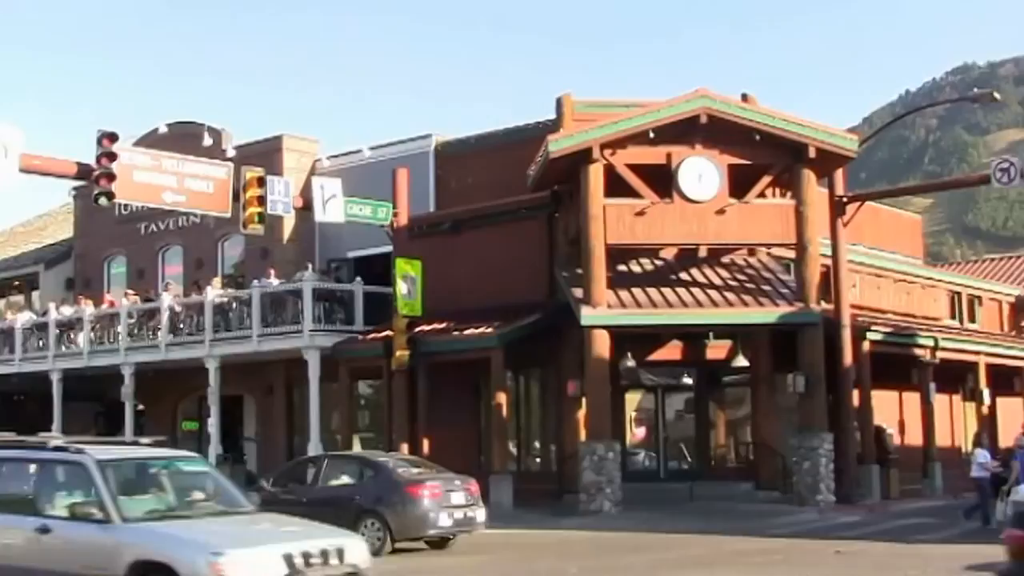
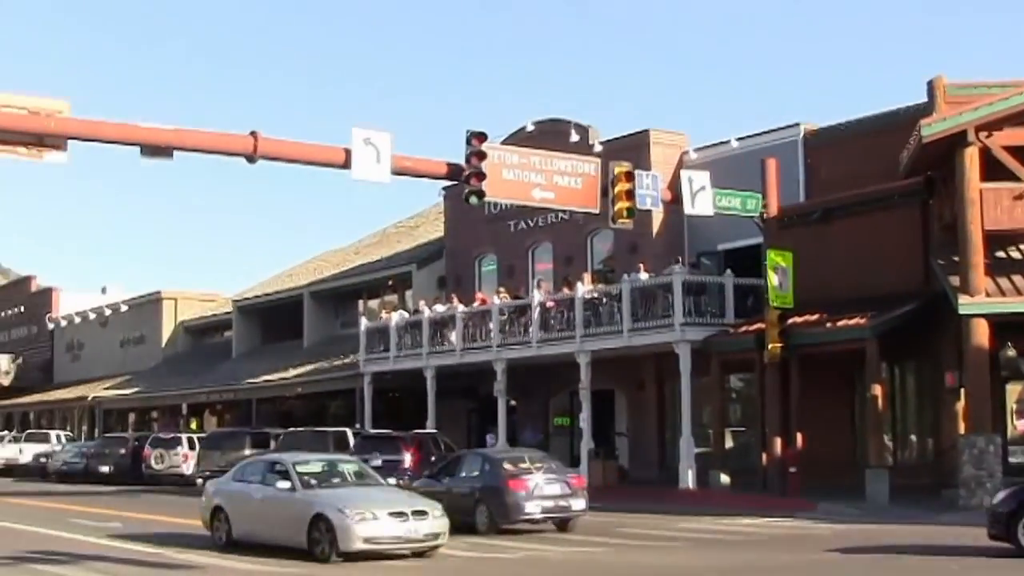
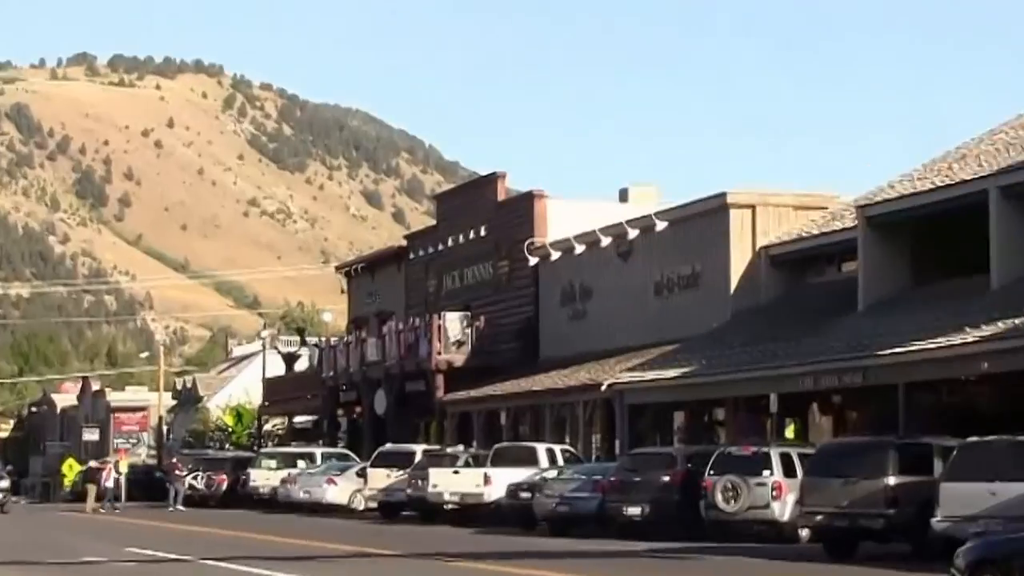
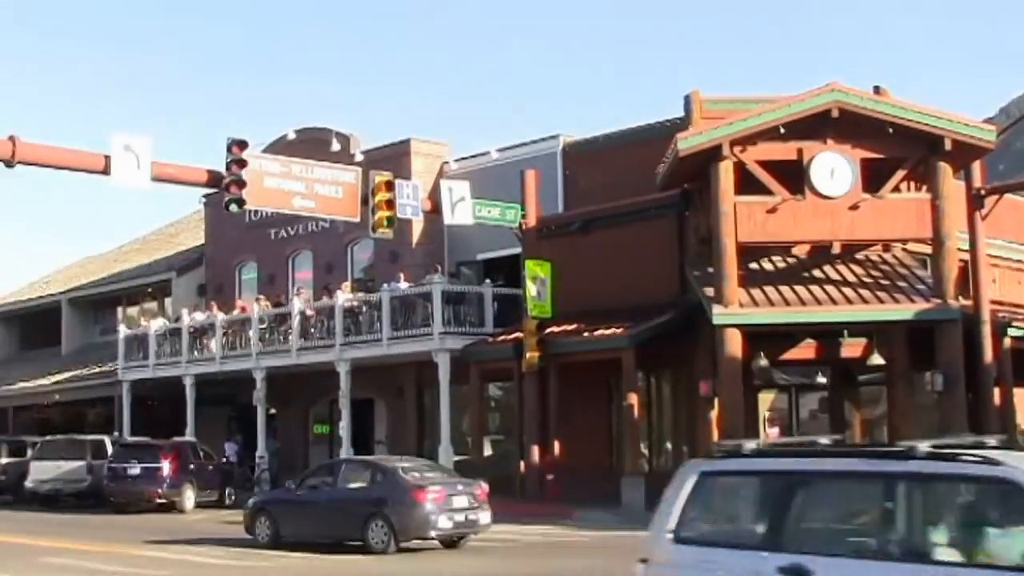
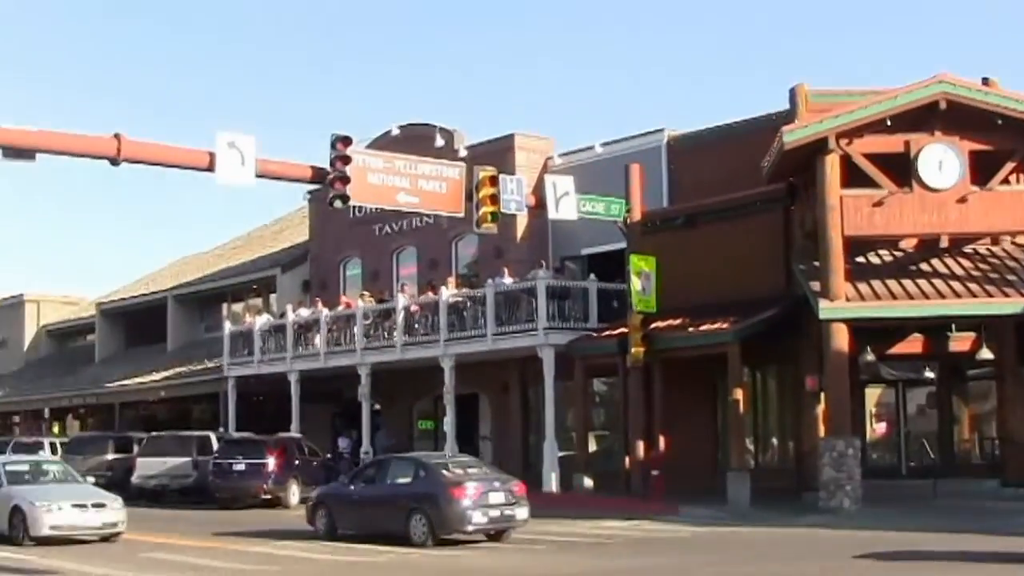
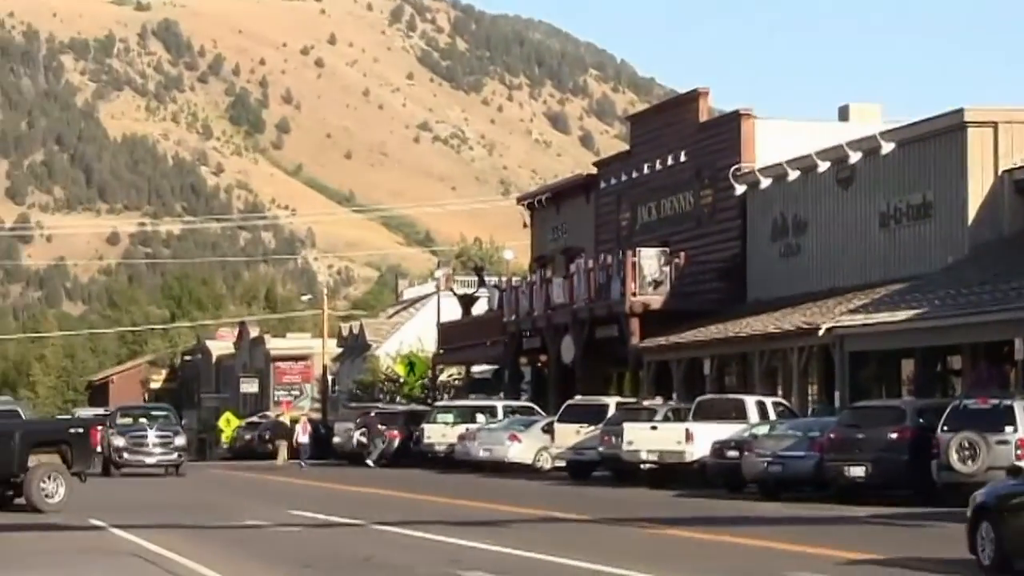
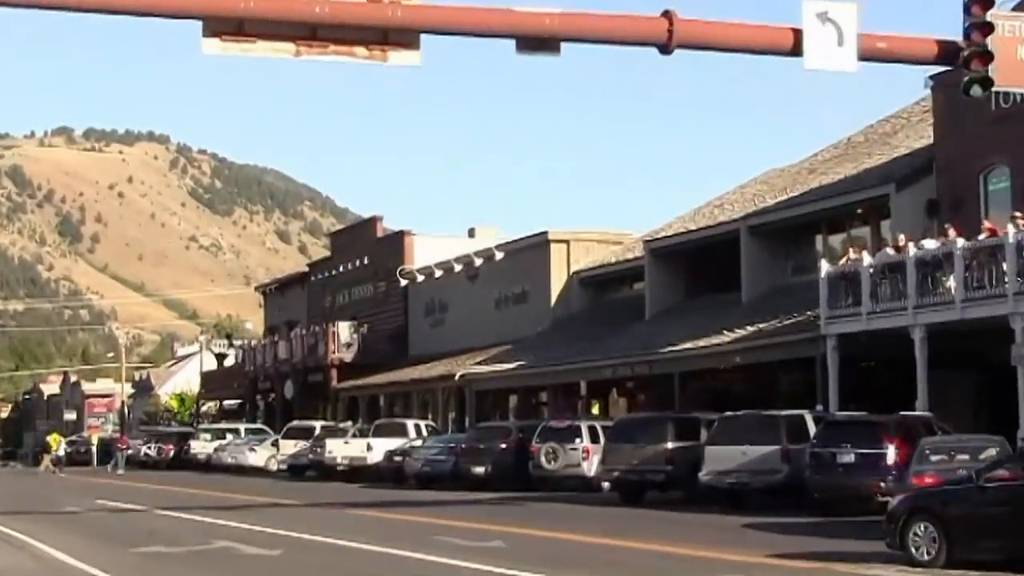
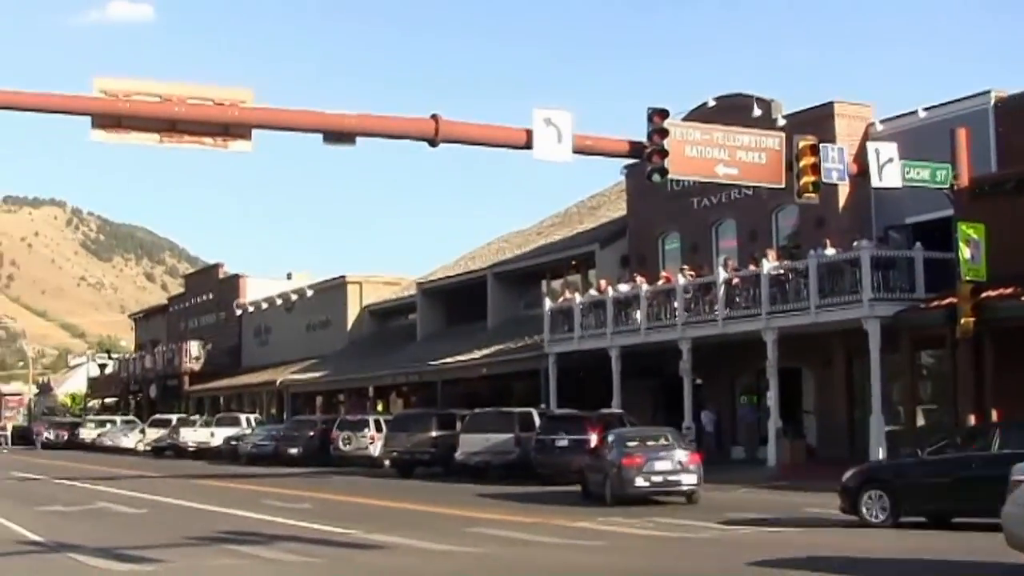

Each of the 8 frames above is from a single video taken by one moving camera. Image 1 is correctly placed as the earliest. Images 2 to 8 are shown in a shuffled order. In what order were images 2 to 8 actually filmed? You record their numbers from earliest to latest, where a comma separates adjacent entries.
4, 5, 2, 8, 7, 3, 6
